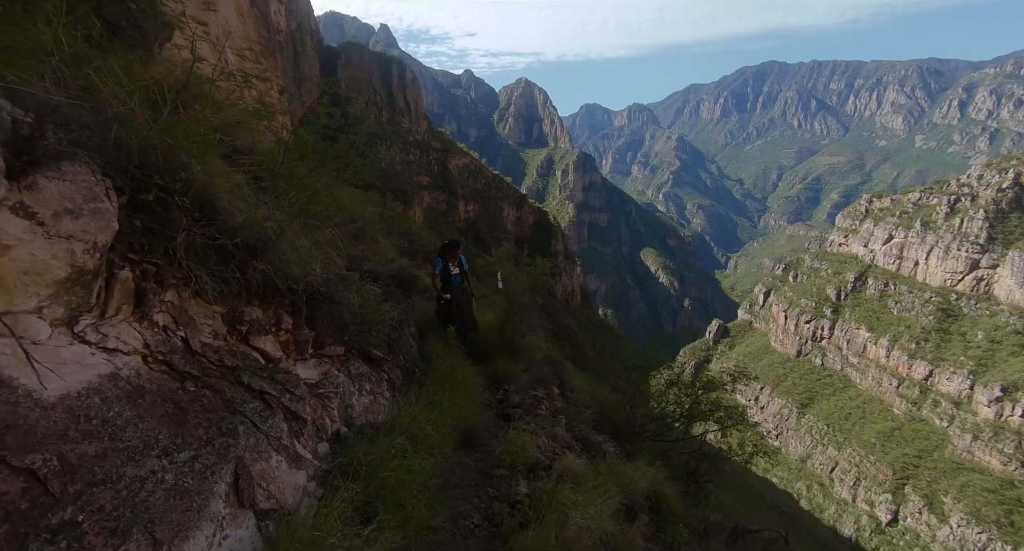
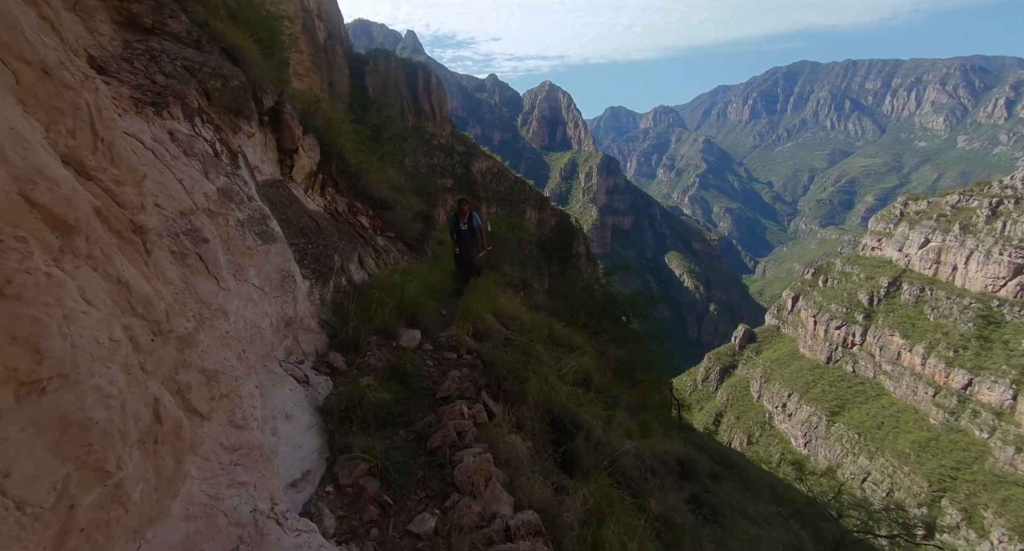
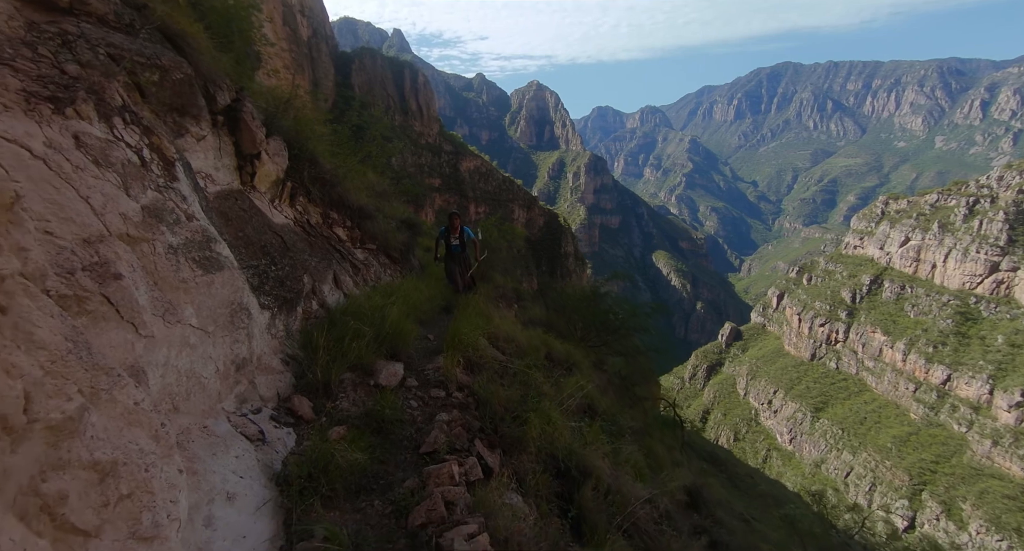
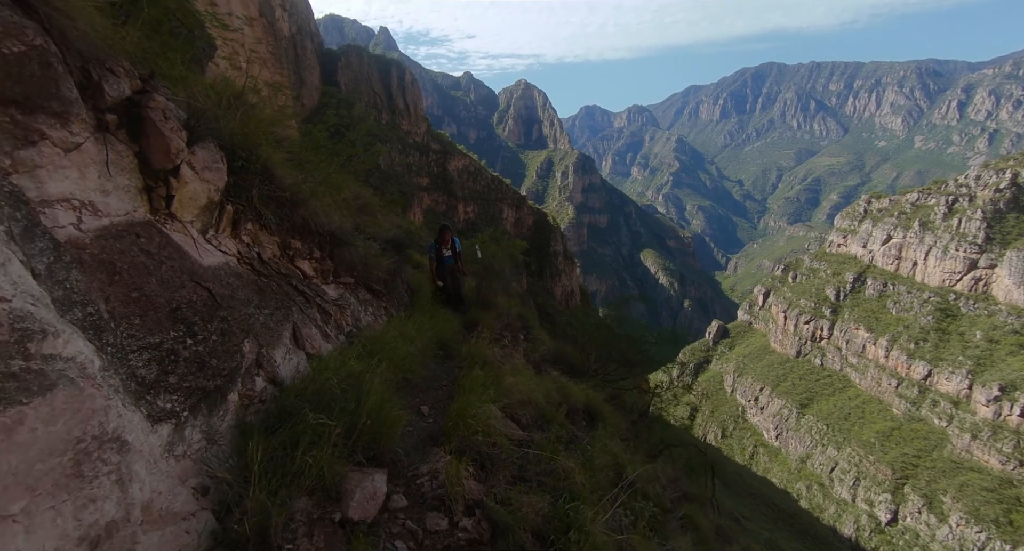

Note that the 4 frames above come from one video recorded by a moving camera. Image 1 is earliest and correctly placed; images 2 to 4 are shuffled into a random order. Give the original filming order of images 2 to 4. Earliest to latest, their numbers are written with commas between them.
4, 3, 2
